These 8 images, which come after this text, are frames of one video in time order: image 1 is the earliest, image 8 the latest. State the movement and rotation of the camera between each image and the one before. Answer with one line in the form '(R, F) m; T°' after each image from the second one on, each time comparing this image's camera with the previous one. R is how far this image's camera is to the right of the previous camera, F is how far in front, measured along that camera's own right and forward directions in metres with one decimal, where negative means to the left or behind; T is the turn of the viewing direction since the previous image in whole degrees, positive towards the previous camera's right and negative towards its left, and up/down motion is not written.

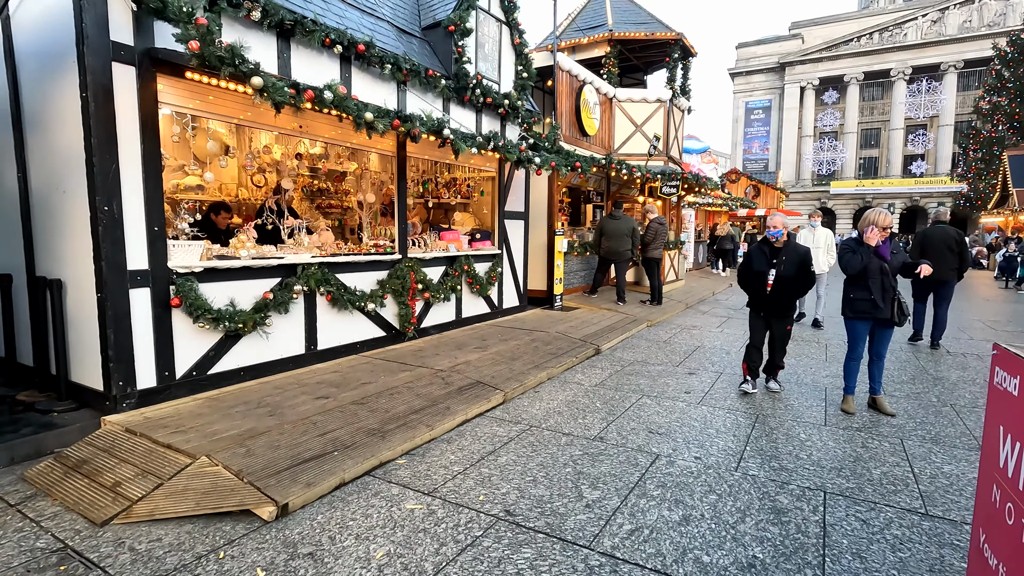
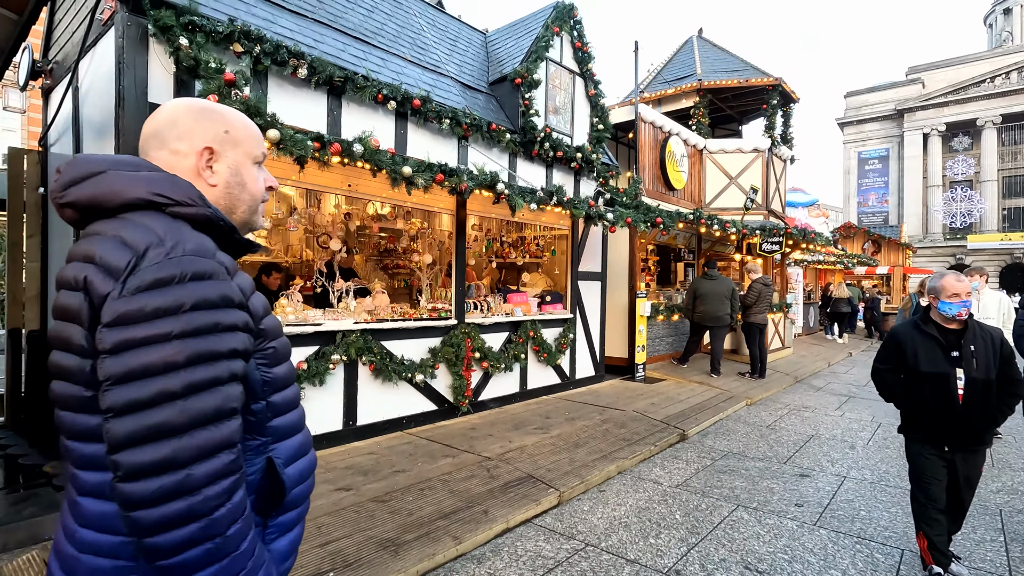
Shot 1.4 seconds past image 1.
(+0.2, +0.7) m; -10°
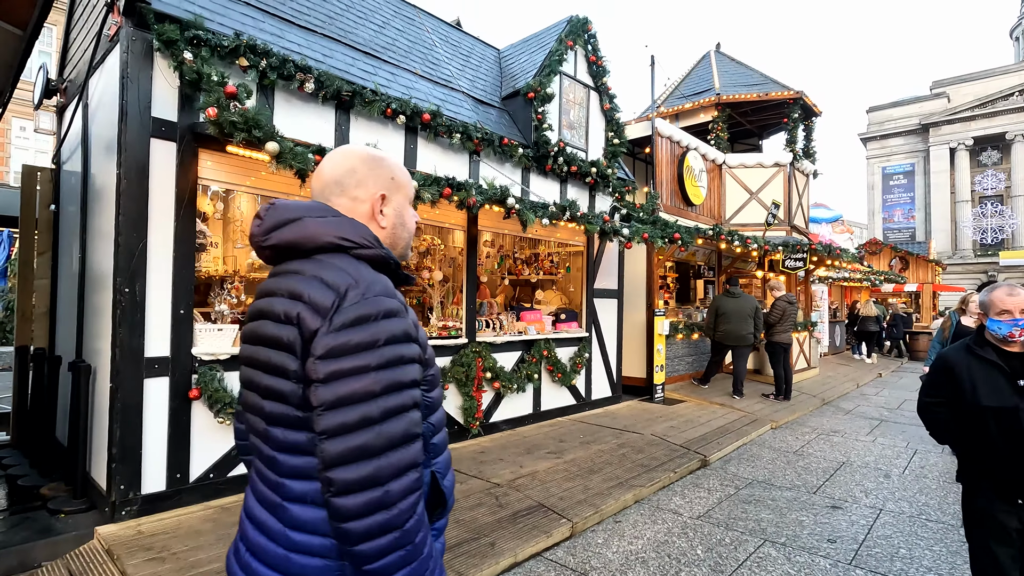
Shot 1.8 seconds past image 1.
(+0.1, +0.2) m; -2°
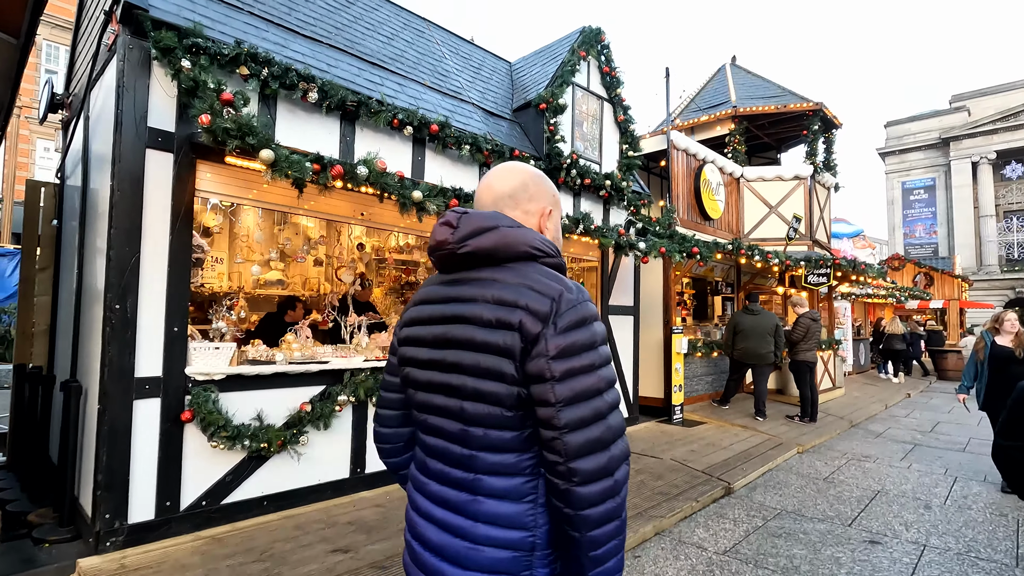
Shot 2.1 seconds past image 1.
(0.0, +0.2) m; -1°
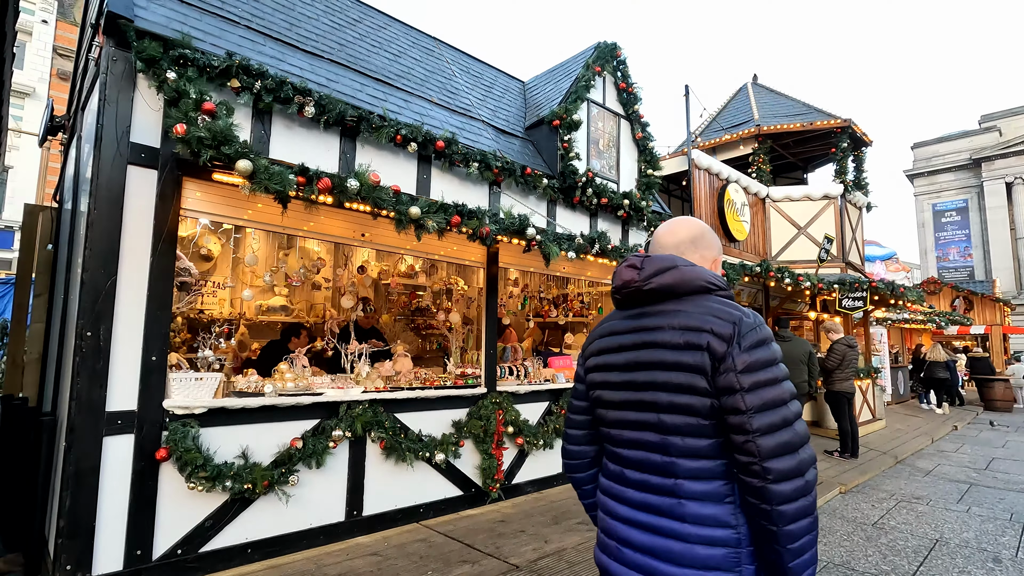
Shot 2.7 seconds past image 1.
(+0.1, +0.3) m; -2°
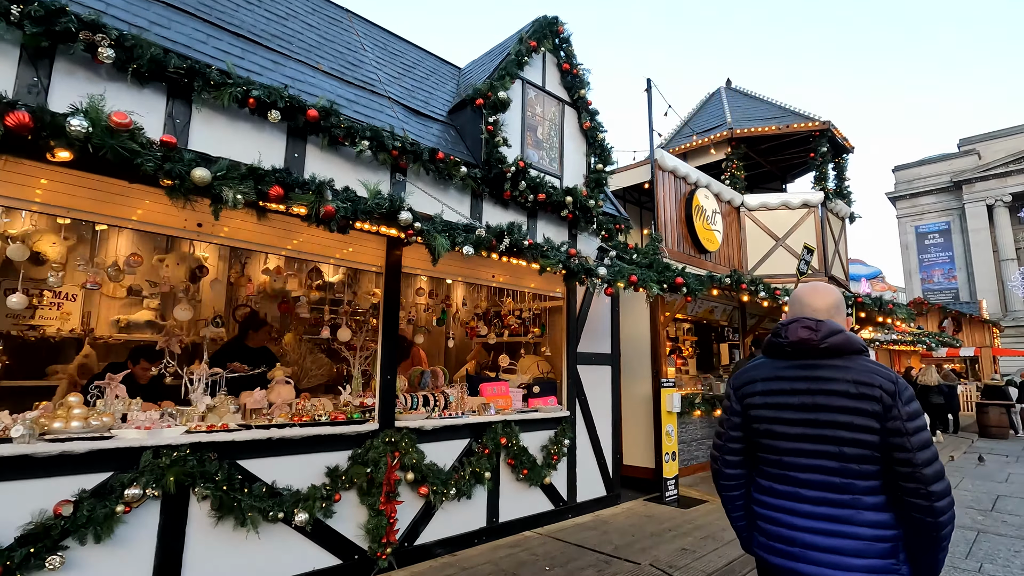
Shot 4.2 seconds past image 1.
(+0.6, +0.9) m; +1°
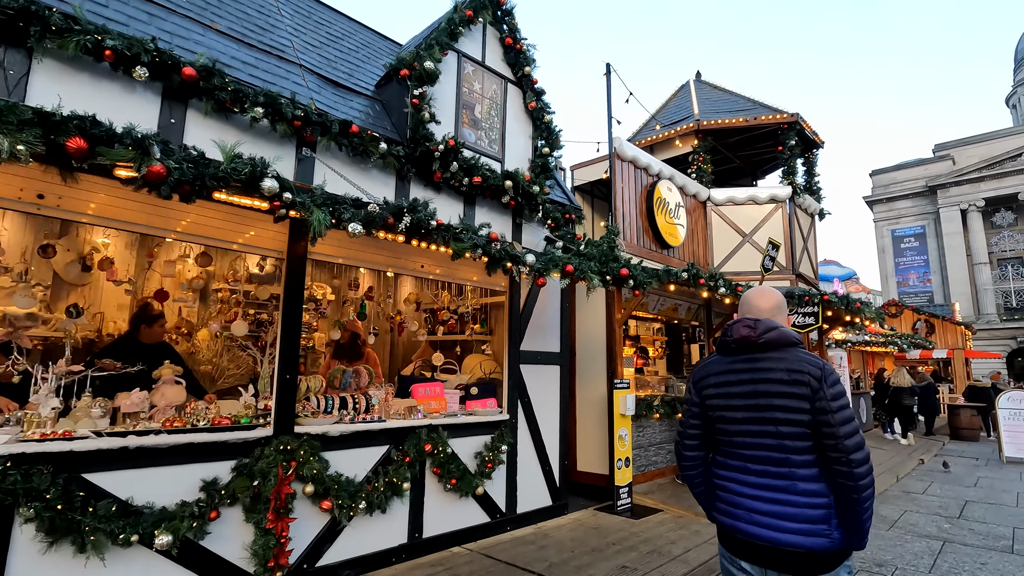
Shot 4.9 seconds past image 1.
(+0.4, +0.4) m; +2°
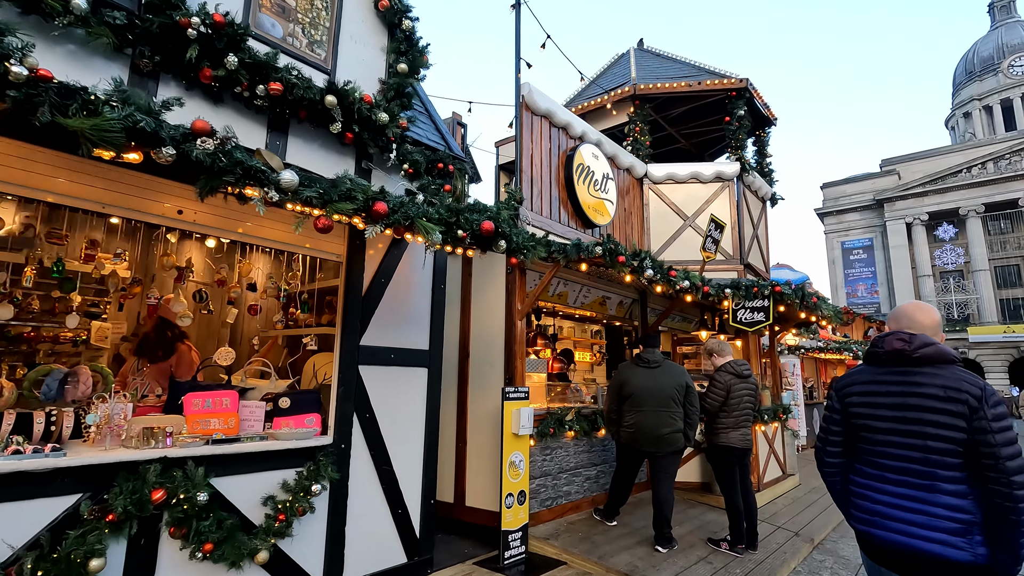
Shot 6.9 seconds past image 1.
(+0.8, +1.4) m; +4°
